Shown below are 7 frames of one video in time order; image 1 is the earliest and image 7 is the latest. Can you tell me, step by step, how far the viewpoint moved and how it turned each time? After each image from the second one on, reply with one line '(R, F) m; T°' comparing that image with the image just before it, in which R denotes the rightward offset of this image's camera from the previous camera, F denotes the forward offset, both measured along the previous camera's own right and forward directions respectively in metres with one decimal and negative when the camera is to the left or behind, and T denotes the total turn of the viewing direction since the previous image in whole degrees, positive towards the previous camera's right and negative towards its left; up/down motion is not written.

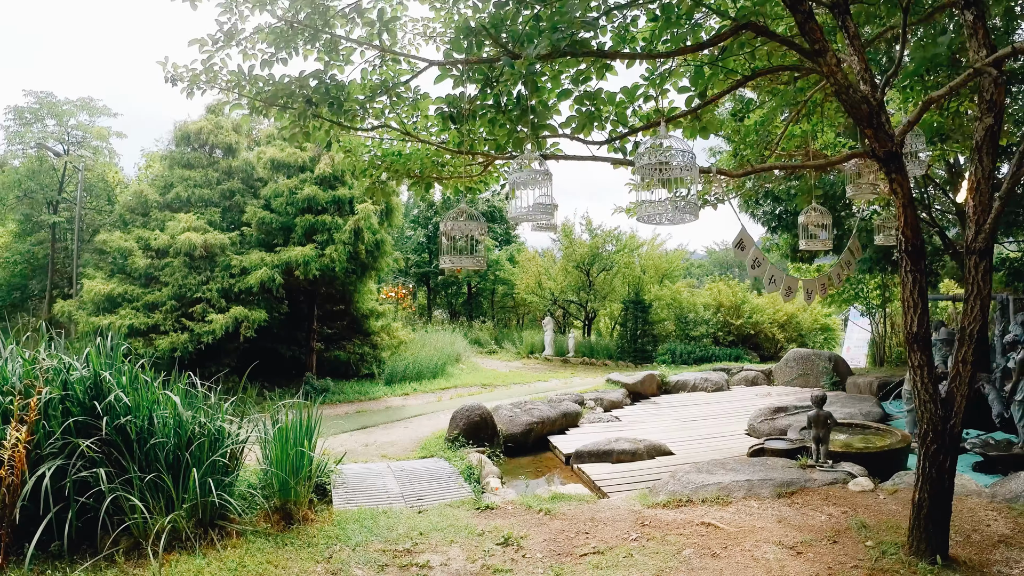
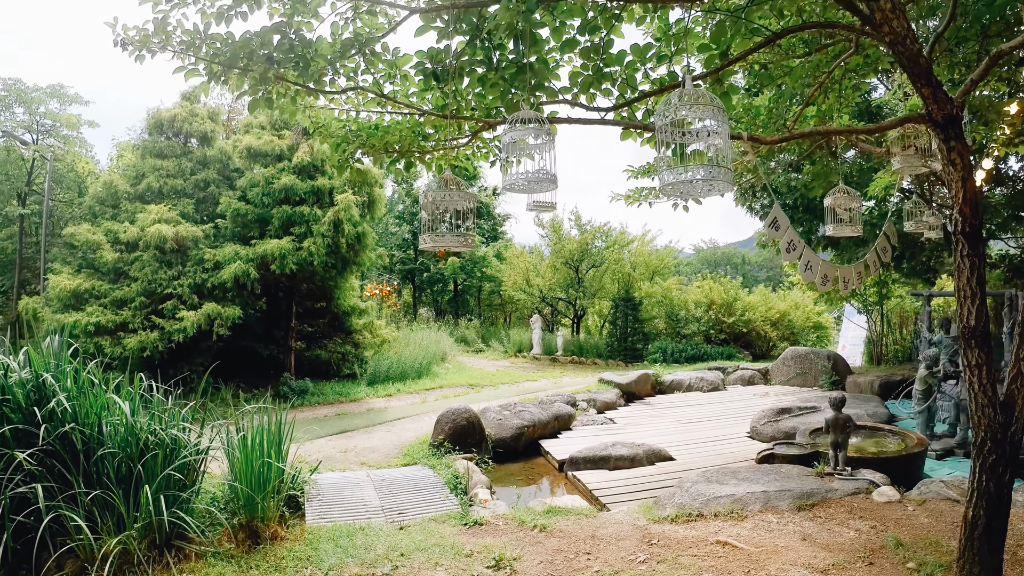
(0.0, +0.4) m; +1°
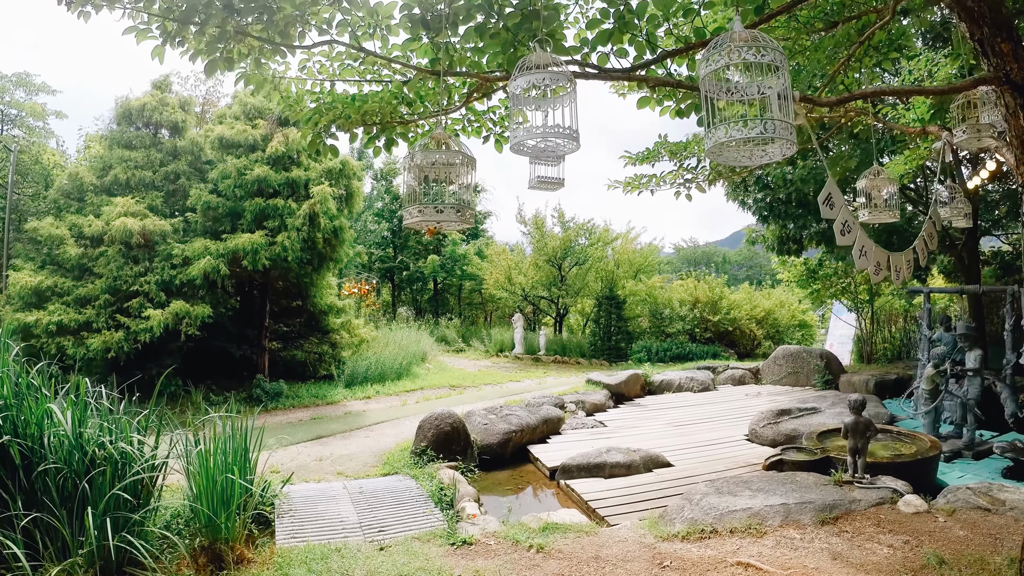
(-0.1, +0.4) m; +2°
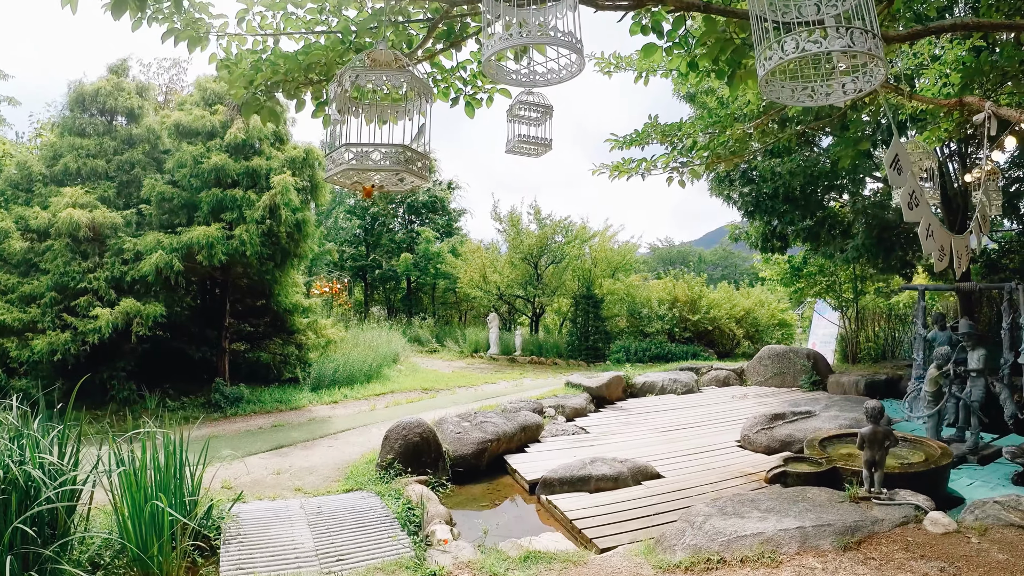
(0.0, +0.5) m; +3°
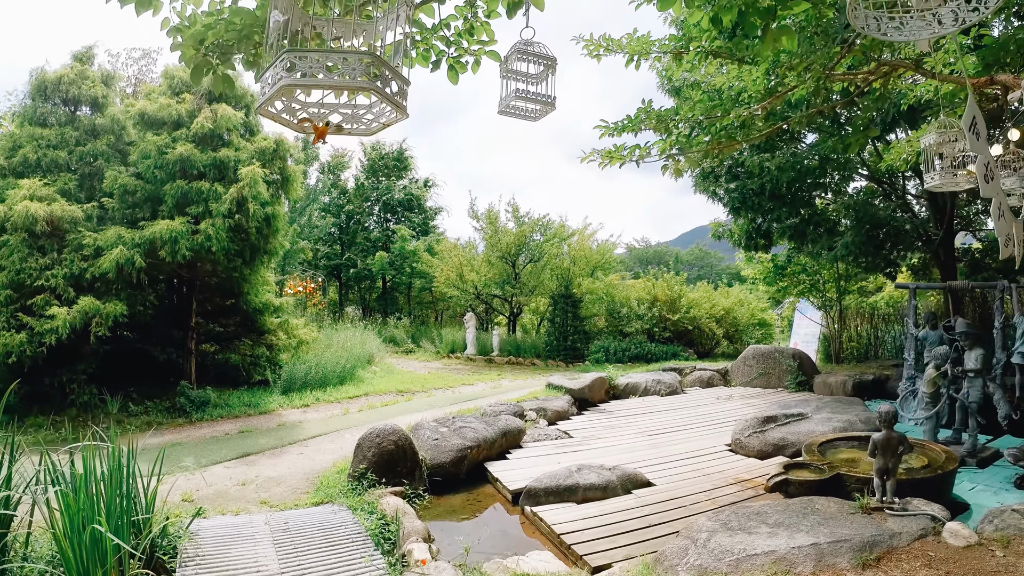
(-0.1, +0.3) m; +2°
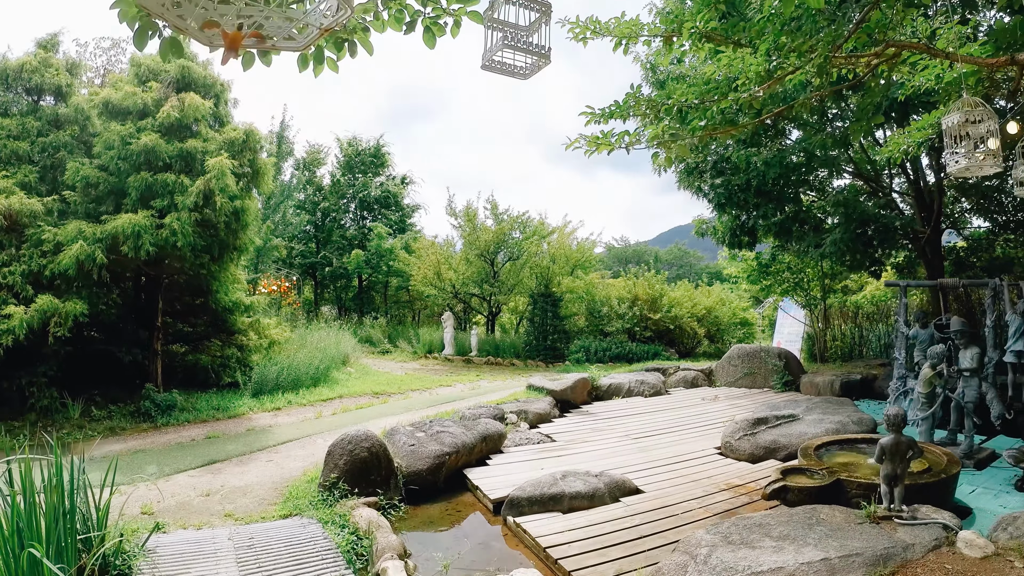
(0.0, +0.3) m; +2°
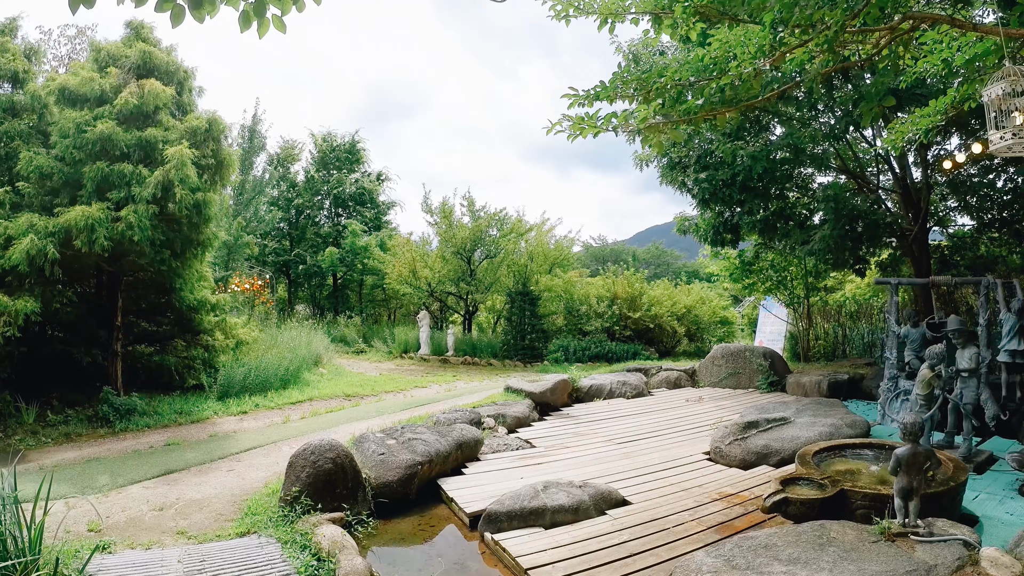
(0.0, +0.3) m; +2°
